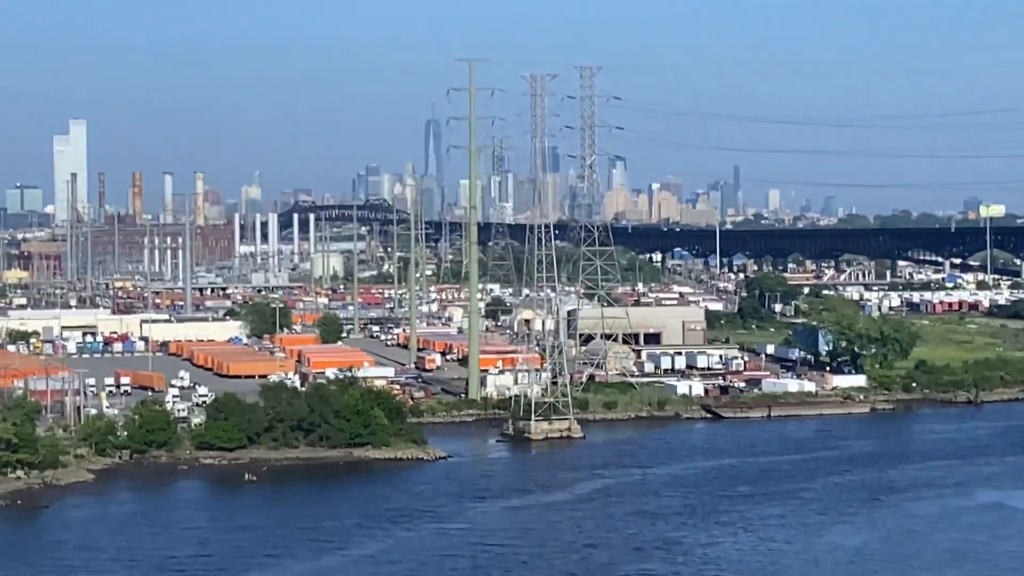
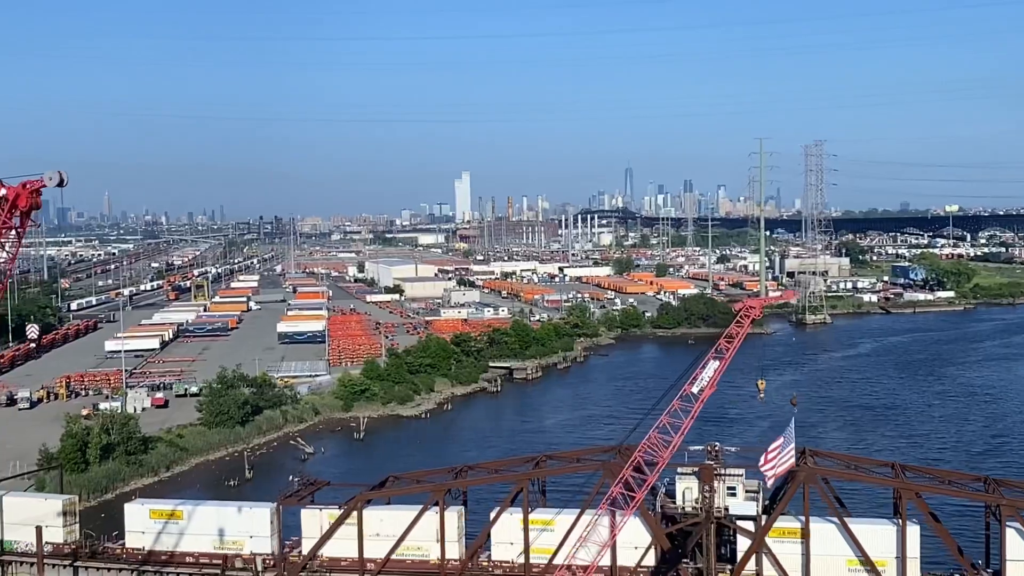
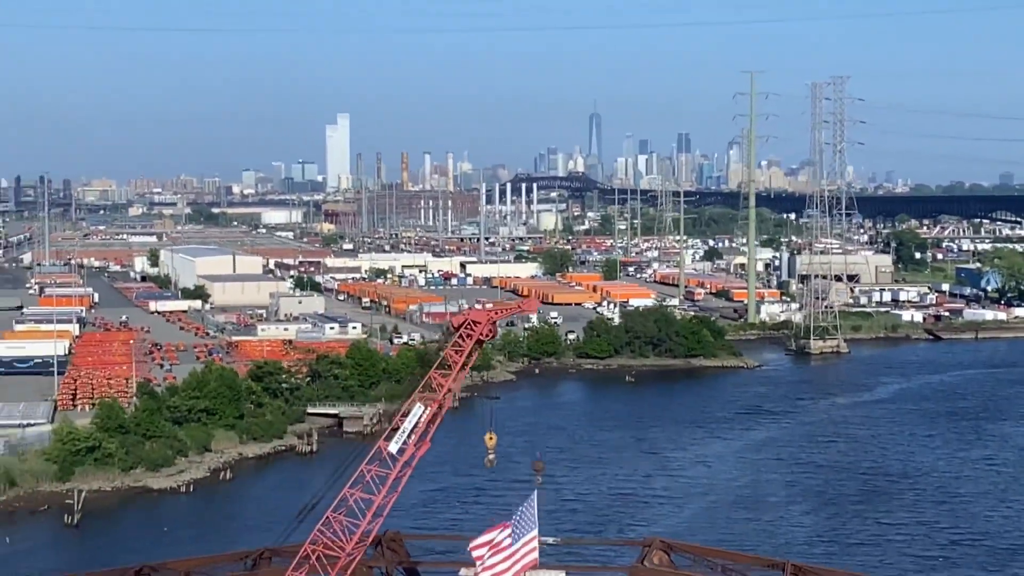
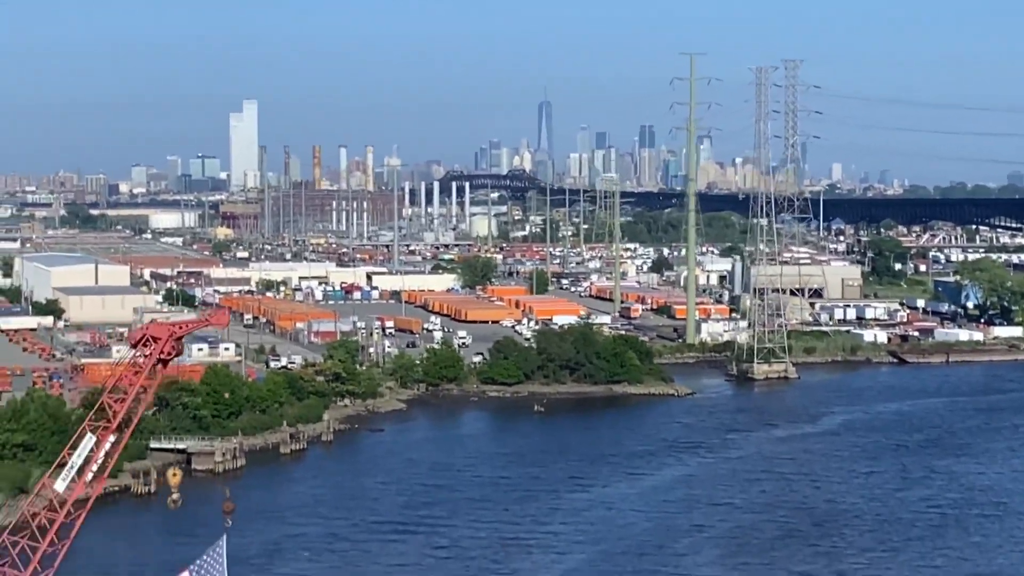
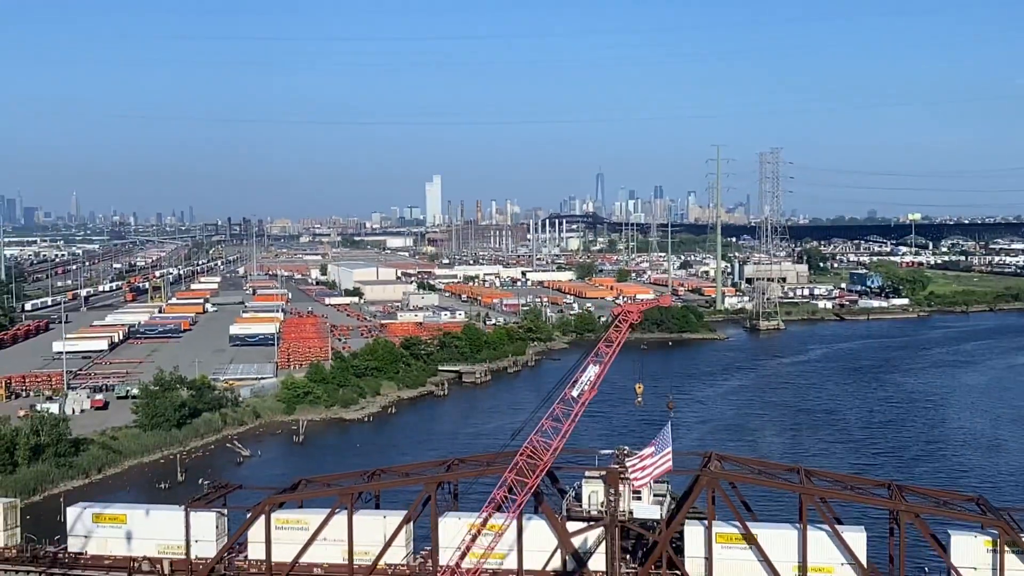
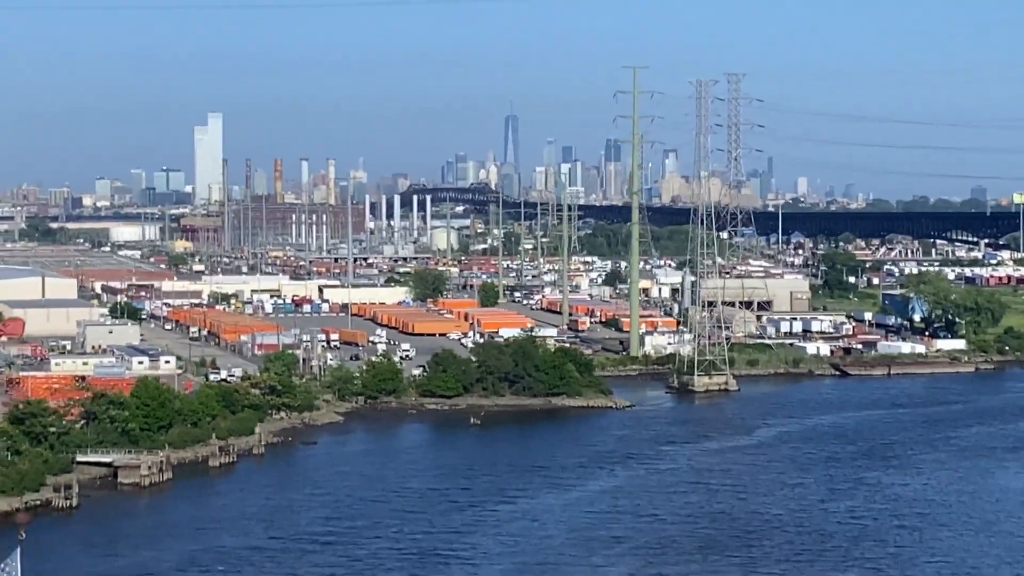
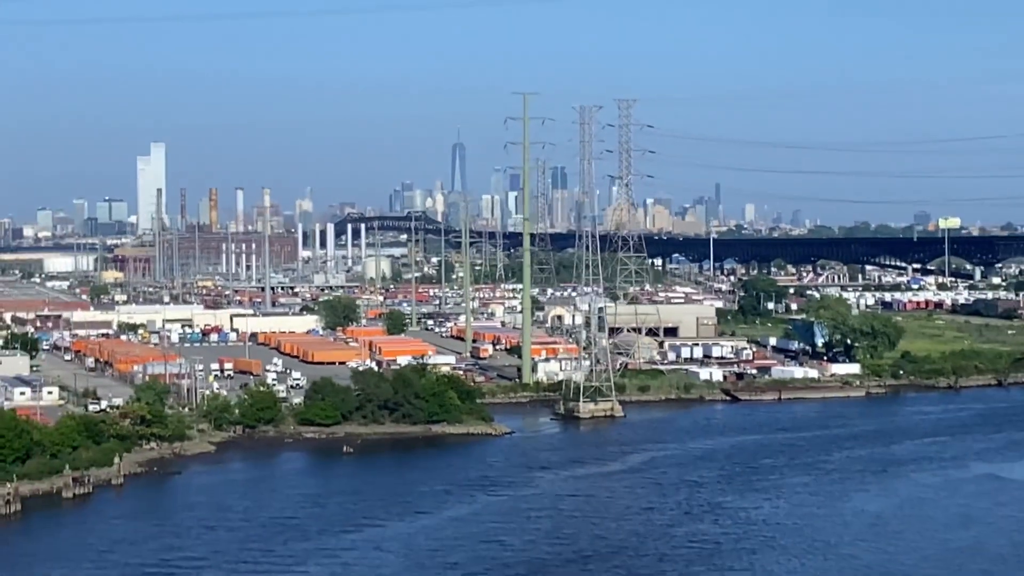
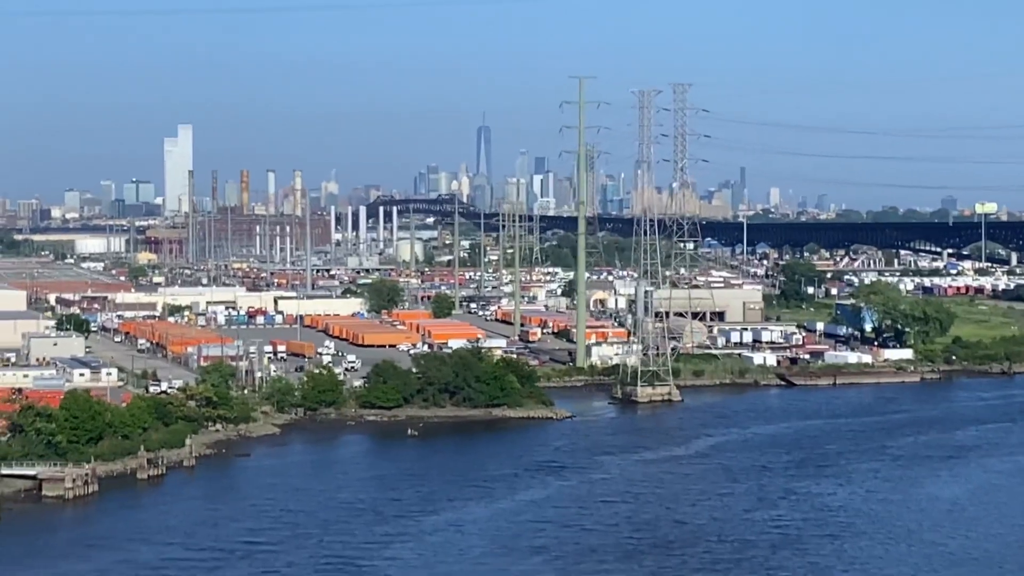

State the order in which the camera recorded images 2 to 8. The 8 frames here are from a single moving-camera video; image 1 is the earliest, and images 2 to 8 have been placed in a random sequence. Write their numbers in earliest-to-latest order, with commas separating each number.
7, 8, 6, 4, 3, 5, 2
